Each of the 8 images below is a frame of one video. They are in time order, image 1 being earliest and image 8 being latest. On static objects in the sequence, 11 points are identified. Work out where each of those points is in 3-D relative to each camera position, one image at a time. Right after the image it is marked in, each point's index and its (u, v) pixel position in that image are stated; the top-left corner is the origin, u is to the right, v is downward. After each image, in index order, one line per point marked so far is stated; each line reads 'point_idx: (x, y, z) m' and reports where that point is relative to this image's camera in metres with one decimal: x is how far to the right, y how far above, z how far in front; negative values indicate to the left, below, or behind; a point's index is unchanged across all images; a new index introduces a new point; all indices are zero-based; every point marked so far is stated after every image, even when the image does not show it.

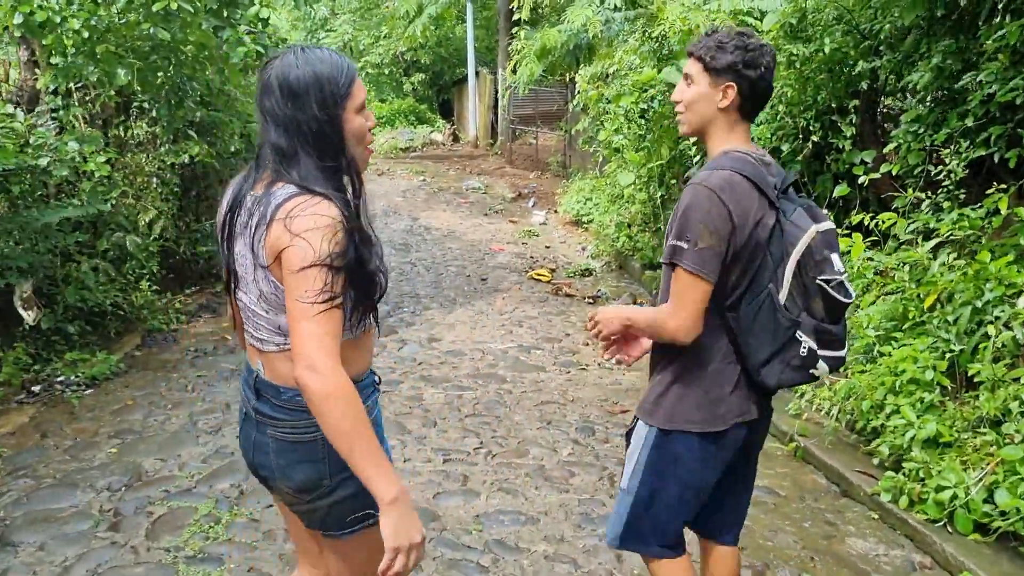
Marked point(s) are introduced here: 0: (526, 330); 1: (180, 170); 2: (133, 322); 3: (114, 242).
0: (+0.1, -0.4, +7.4) m
1: (-2.9, +1.0, +8.1) m
2: (-2.8, -0.3, +6.8) m
3: (-2.9, +0.3, +6.6) m
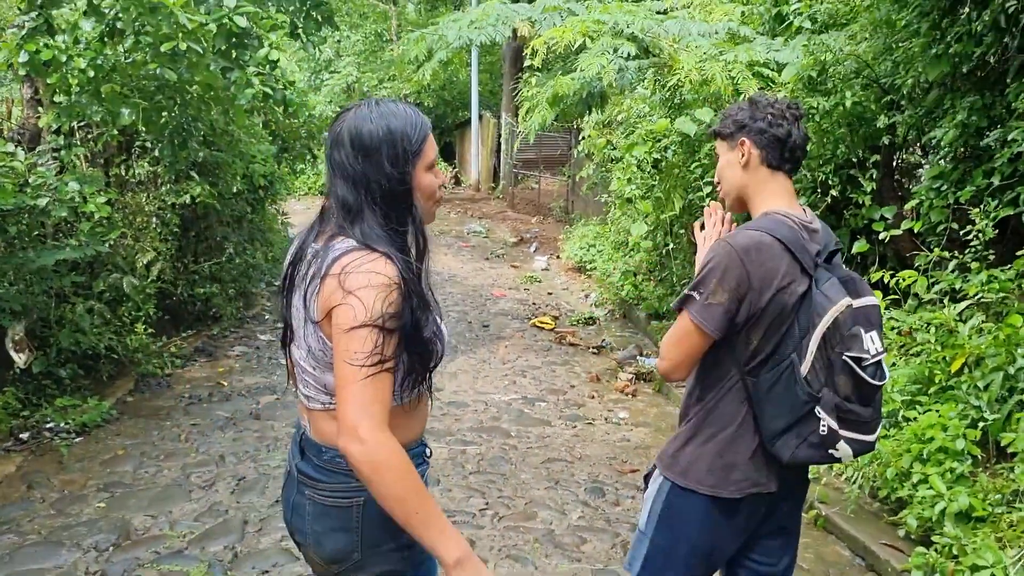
0: (+0.1, -0.8, +7.3) m
1: (-2.9, +0.7, +8.0) m
2: (-2.8, -0.6, +6.6) m
3: (-2.9, 0.0, +6.5) m
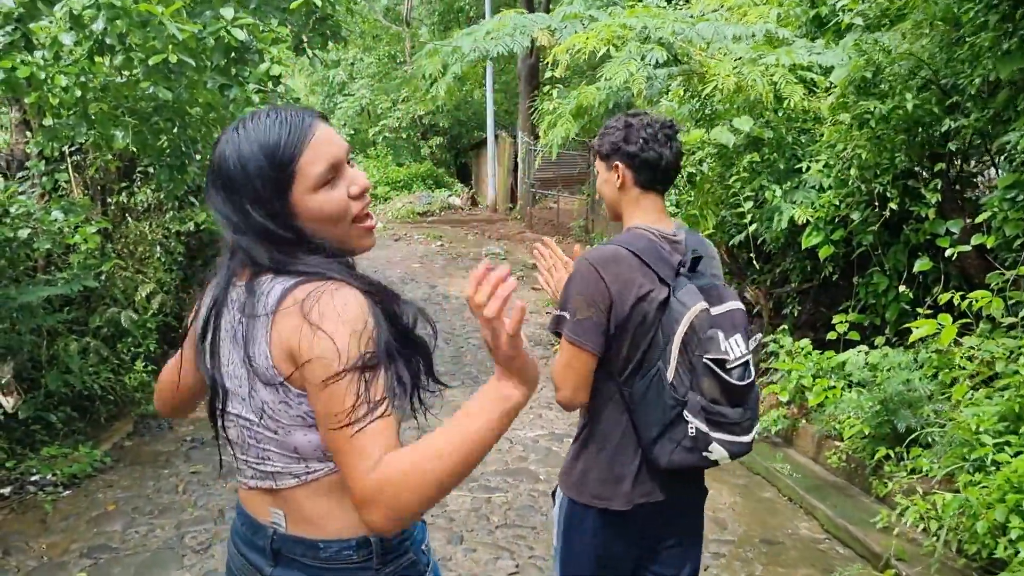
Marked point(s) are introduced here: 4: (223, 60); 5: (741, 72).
0: (+0.3, -0.9, +6.8) m
1: (-2.7, +0.4, +7.6) m
2: (-2.6, -0.8, +6.2) m
3: (-2.7, -0.2, +6.1) m
4: (-1.7, +1.3, +5.2) m
5: (+1.4, +1.3, +5.4) m
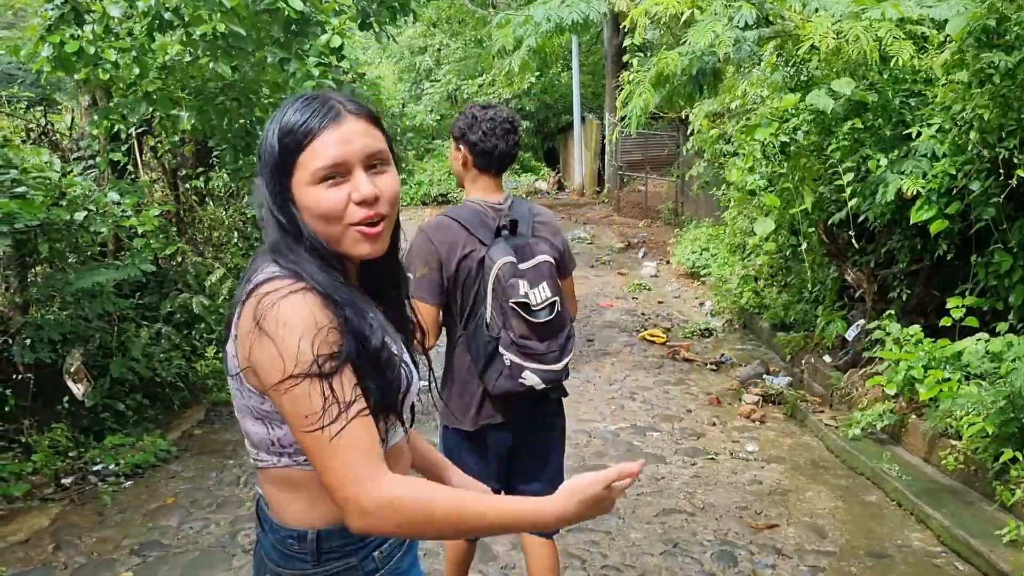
0: (+0.9, -0.8, +6.4) m
1: (-2.1, +0.5, +7.4) m
2: (-2.1, -0.7, +6.1) m
3: (-2.2, -0.1, +6.0) m
4: (-1.3, +1.4, +5.0) m
5: (+1.8, +1.4, +4.9) m
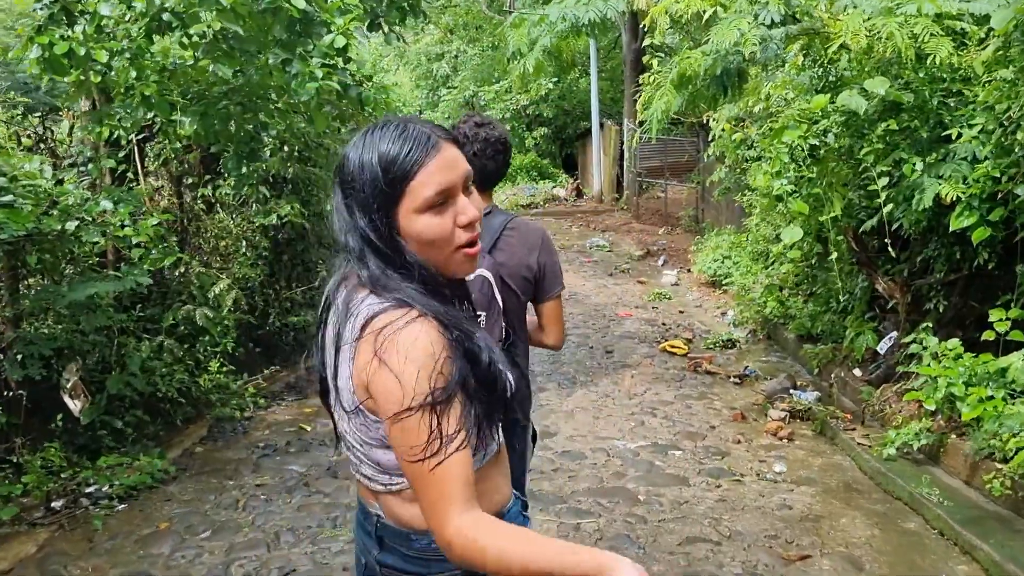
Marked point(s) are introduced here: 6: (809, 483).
0: (+1.0, -0.9, +6.1) m
1: (-1.9, +0.4, +7.2) m
2: (-2.0, -0.8, +5.9) m
3: (-2.1, -0.2, +5.8) m
4: (-1.2, +1.3, +4.8) m
5: (+1.9, +1.3, +4.6) m
6: (+1.6, -1.0, +4.9) m
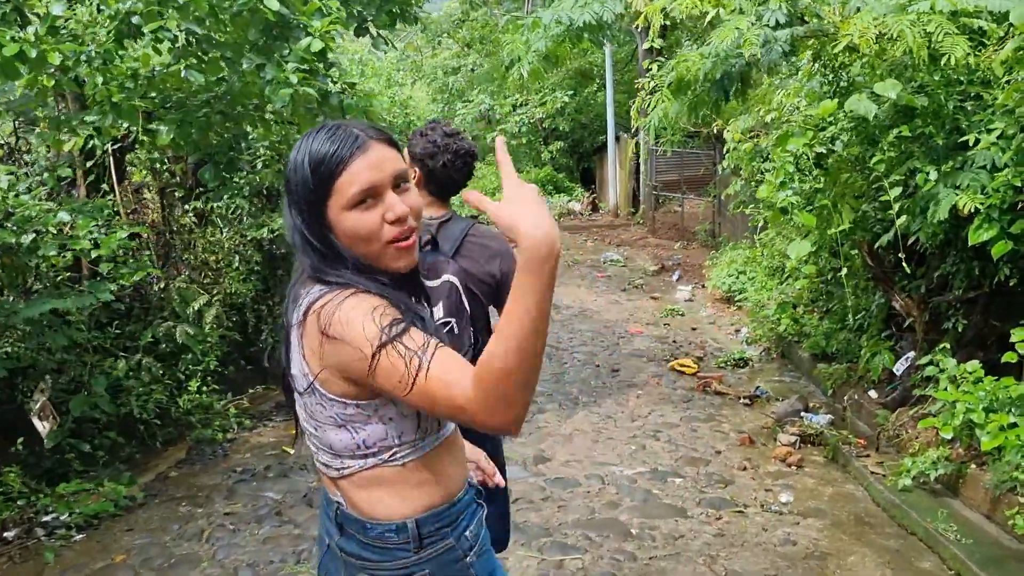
0: (+1.0, -1.0, +5.8) m
1: (-1.9, +0.3, +7.0) m
2: (-2.0, -0.9, +5.6) m
3: (-2.1, -0.3, +5.5) m
4: (-1.3, +1.2, +4.6) m
5: (+1.8, +1.2, +4.3) m
6: (+1.5, -1.1, +4.5) m
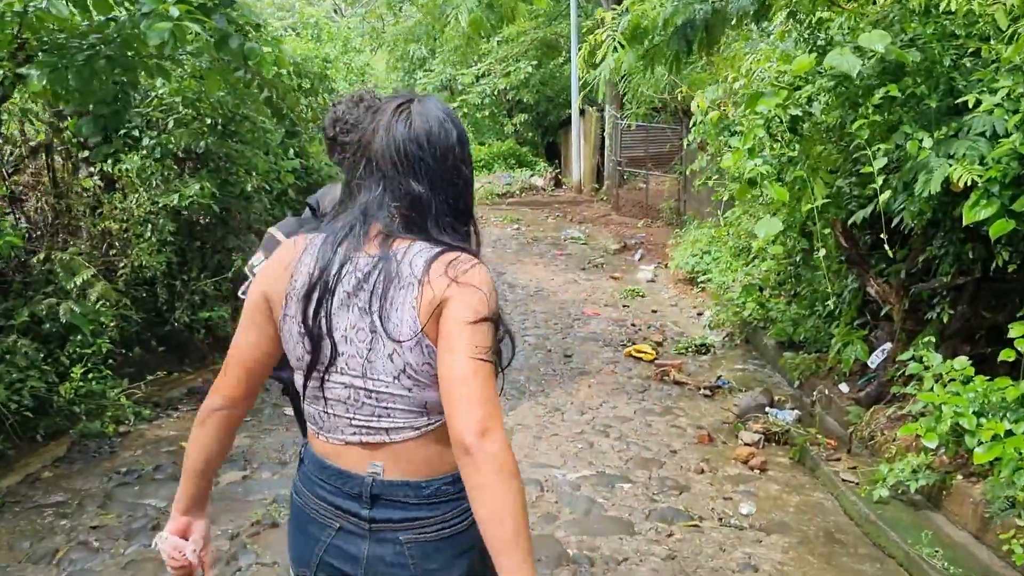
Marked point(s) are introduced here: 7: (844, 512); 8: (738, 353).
0: (+0.6, -0.9, +5.2) m
1: (-2.3, +0.5, +6.3) m
2: (-2.4, -0.7, +4.9) m
3: (-2.5, -0.1, +4.8) m
4: (-1.6, +1.4, +3.8) m
5: (+1.5, +1.3, +3.7) m
6: (+1.2, -1.1, +4.0) m
7: (+1.5, -1.0, +4.2) m
8: (+1.8, -0.5, +7.4) m
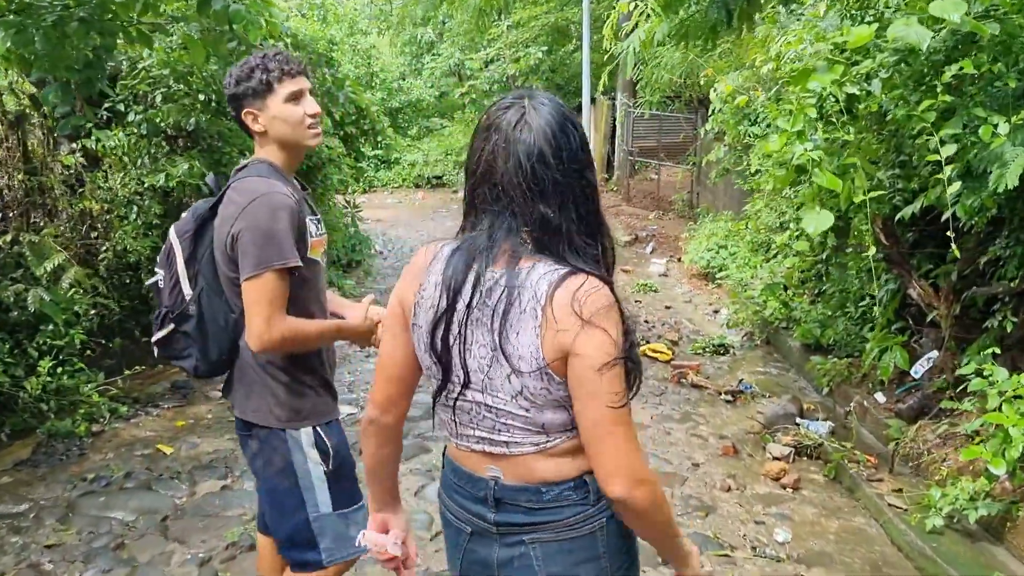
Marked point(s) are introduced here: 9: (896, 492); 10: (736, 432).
0: (+0.6, -0.9, +4.8) m
1: (-2.3, +0.6, +5.8) m
2: (-2.4, -0.7, +4.5) m
3: (-2.5, -0.1, +4.4) m
4: (-1.5, +1.4, +3.4) m
5: (+1.6, +1.3, +3.3) m
6: (+1.2, -1.1, +3.5) m
7: (+1.6, -1.0, +3.7) m
8: (+1.9, -0.5, +6.9) m
9: (+1.7, -0.9, +4.1) m
10: (+1.3, -0.8, +5.2) m
